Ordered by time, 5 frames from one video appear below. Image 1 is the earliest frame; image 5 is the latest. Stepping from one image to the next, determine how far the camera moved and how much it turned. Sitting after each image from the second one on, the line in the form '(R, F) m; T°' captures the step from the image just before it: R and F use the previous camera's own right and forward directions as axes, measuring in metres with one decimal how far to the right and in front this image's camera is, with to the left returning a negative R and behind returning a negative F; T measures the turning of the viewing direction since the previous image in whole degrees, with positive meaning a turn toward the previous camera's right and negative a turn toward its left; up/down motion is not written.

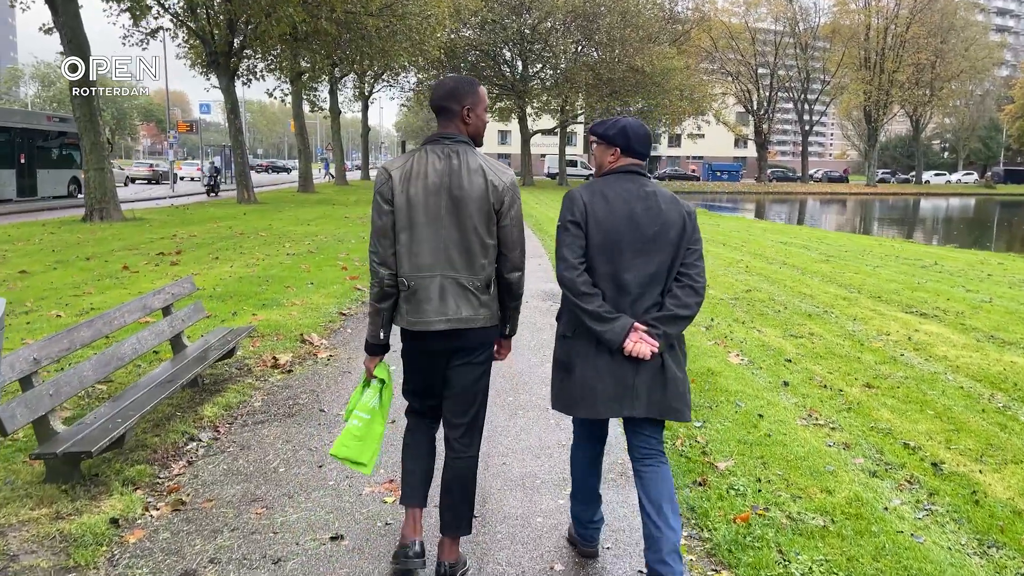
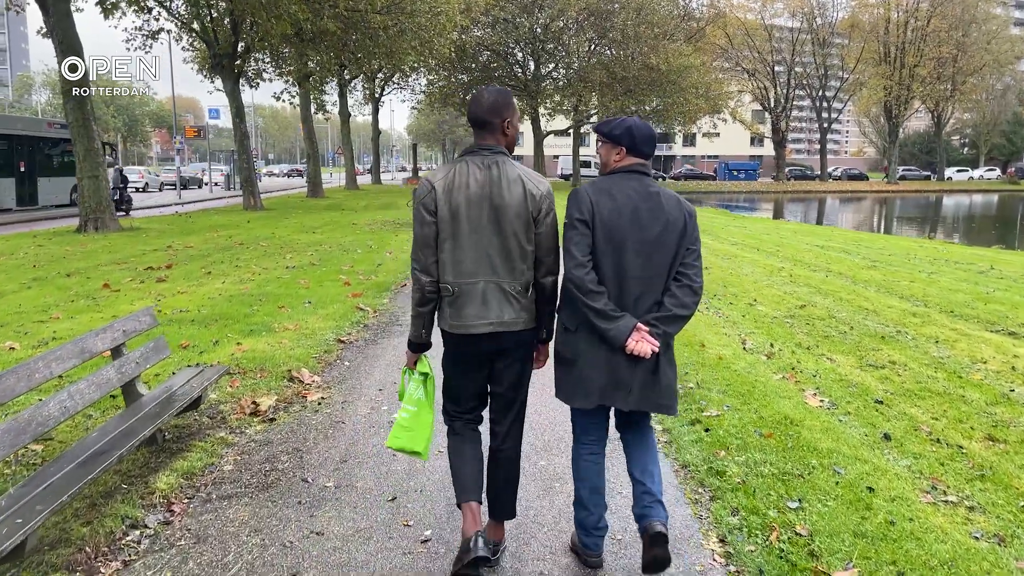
(-0.1, +1.1) m; -1°
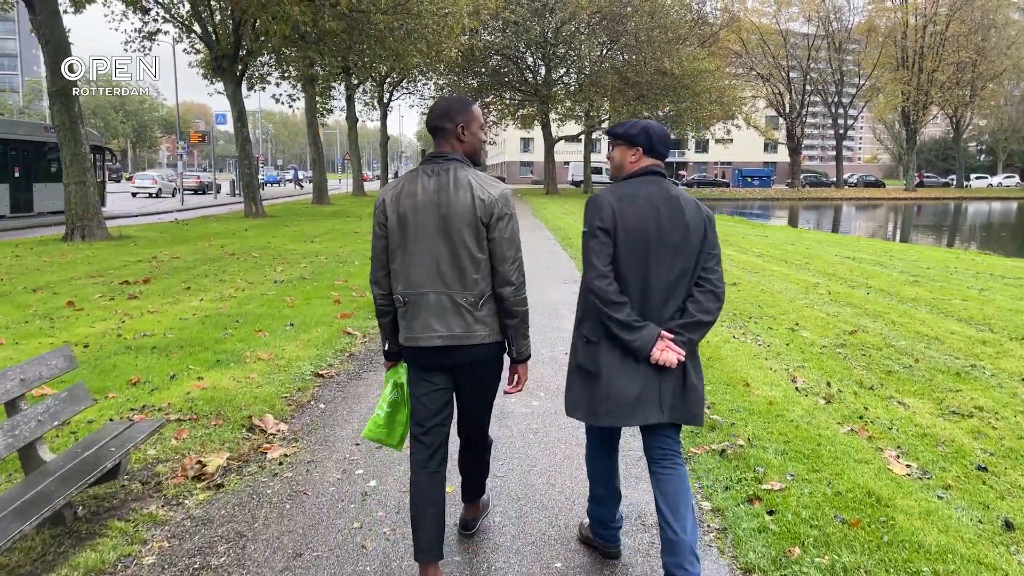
(0.0, +1.0) m; -1°
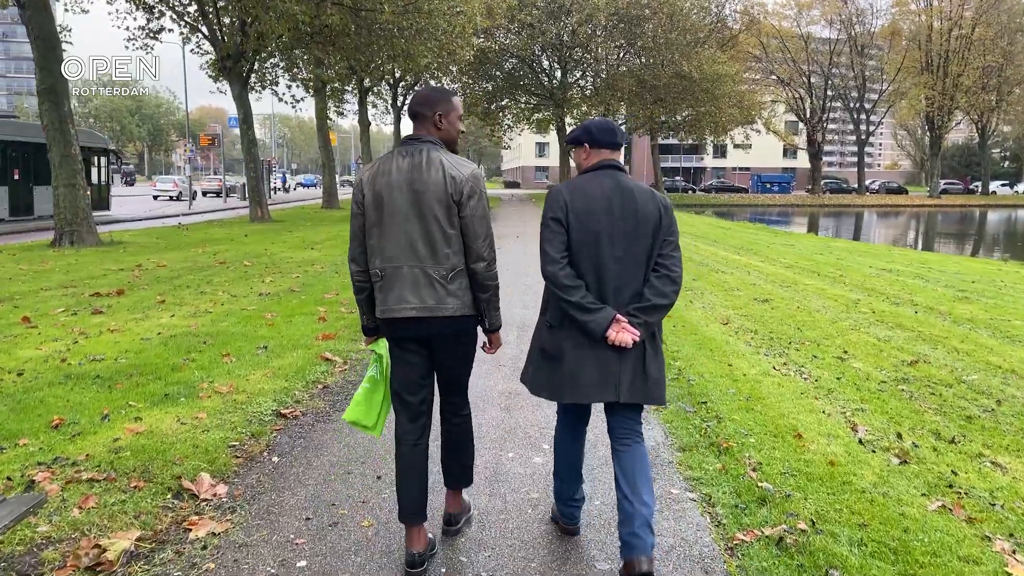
(+0.1, +1.0) m; -1°
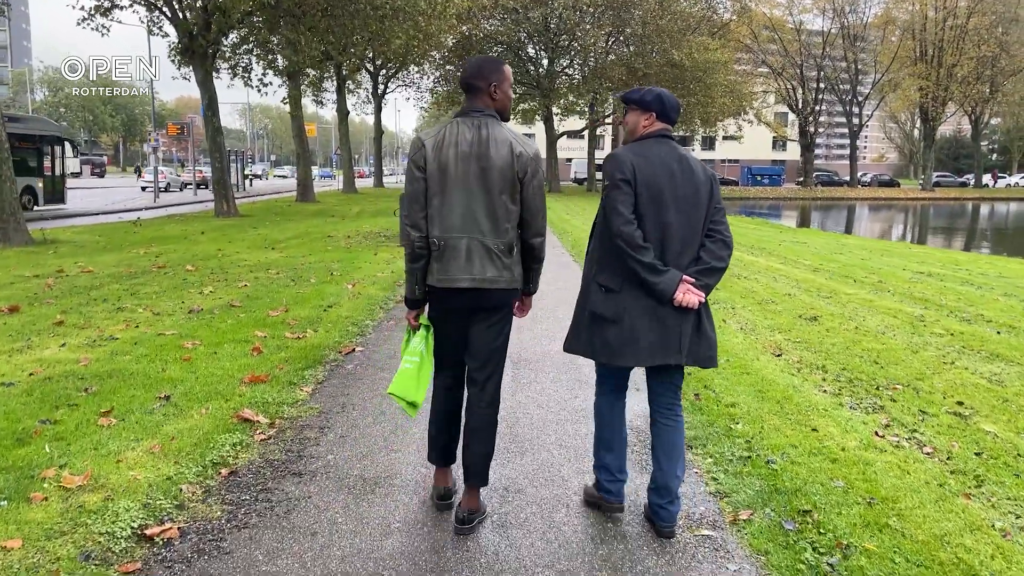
(-0.1, +1.8) m; +1°
